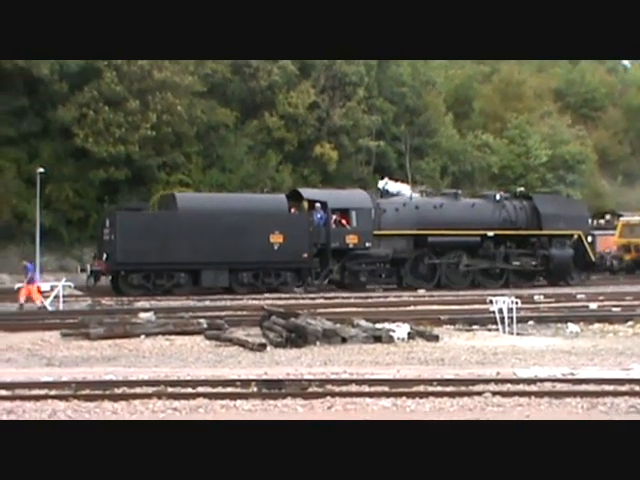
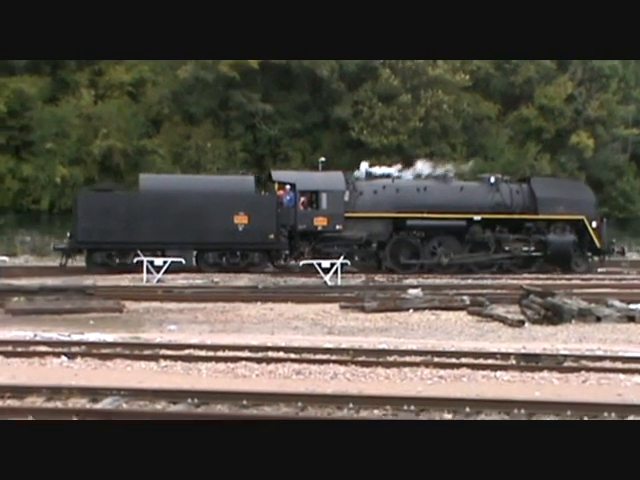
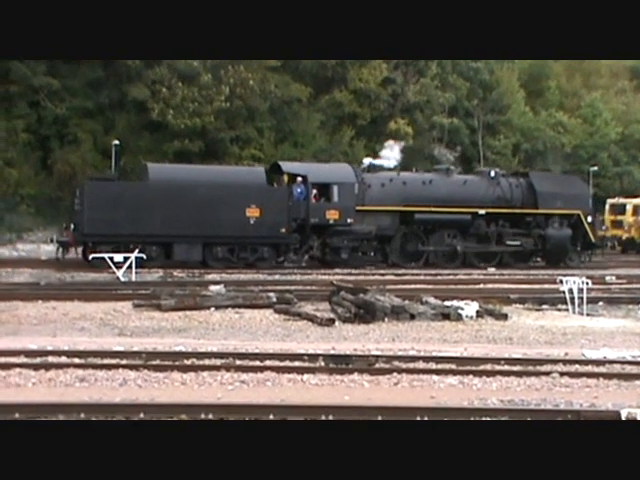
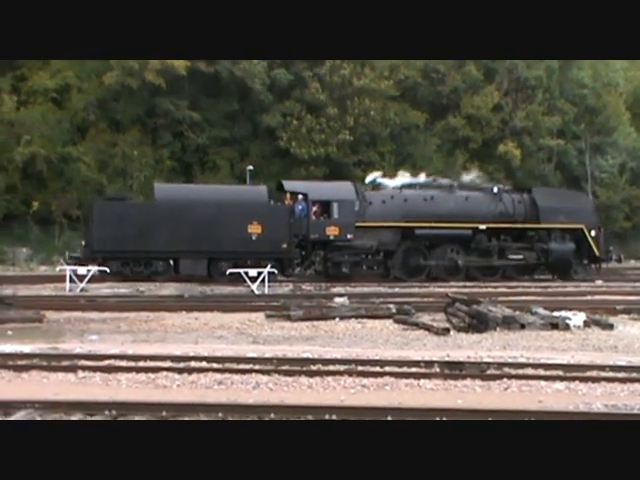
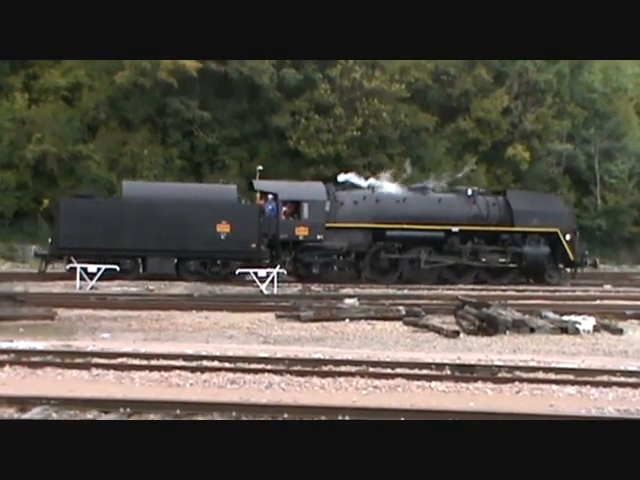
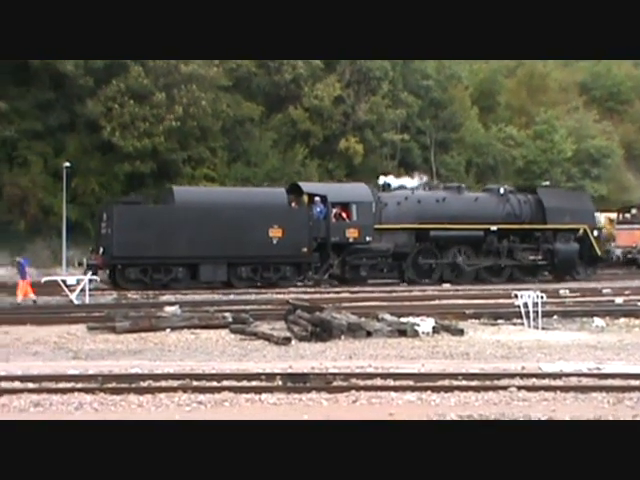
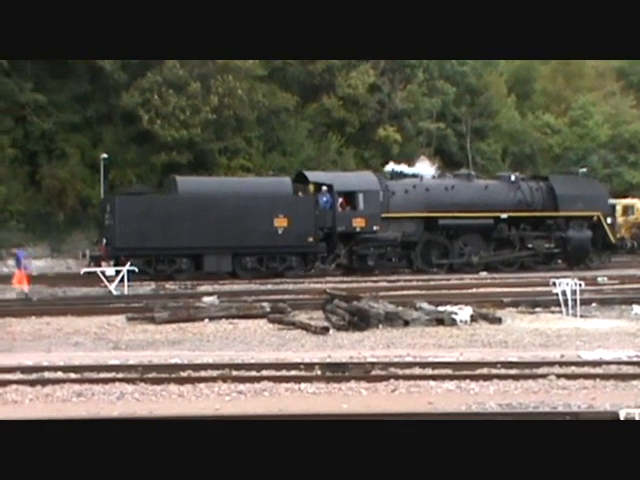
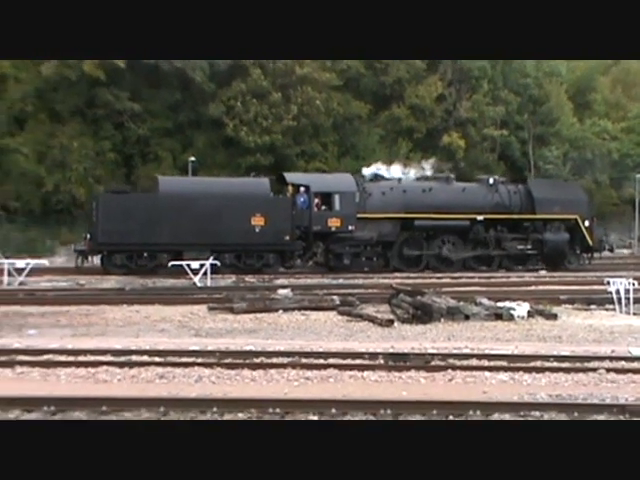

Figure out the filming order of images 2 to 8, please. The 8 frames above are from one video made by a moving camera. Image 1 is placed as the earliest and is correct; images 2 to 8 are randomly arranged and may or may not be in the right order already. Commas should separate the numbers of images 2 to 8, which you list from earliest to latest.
6, 7, 3, 8, 4, 5, 2
